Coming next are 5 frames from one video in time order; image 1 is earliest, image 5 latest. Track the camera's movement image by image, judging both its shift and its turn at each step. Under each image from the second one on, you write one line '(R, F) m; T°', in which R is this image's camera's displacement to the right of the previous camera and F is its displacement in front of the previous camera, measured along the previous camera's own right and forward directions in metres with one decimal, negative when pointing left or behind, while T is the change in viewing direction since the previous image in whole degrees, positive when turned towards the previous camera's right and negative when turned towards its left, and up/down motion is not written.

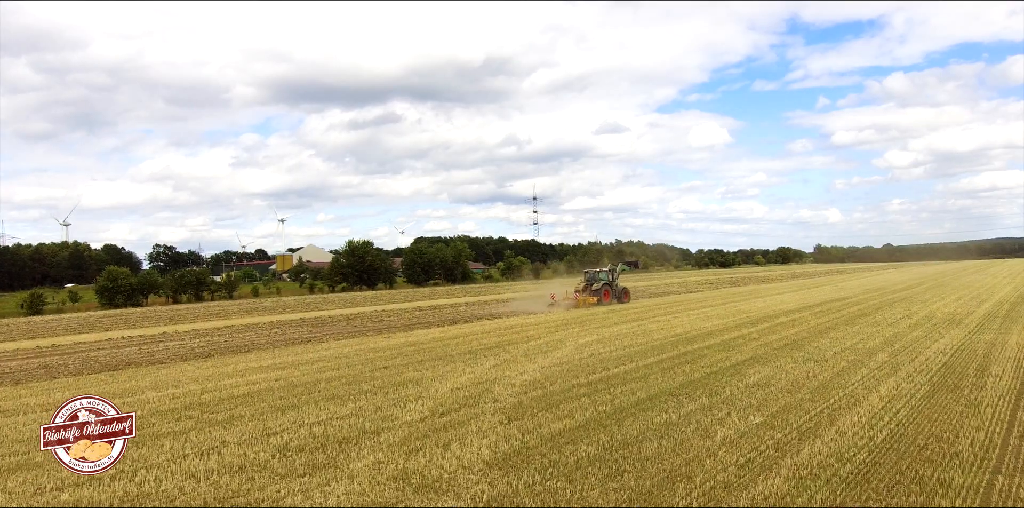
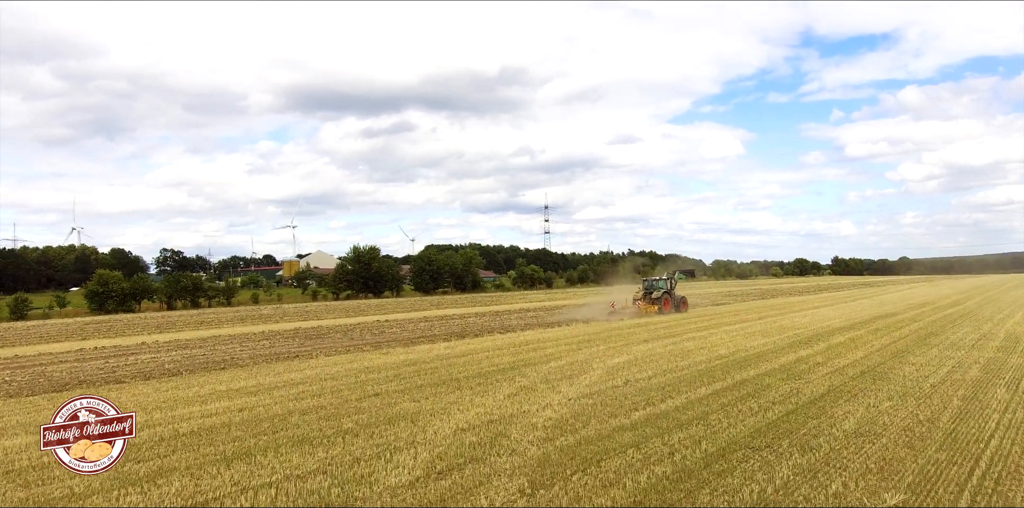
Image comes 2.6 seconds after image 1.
(-0.1, +2.1) m; -1°
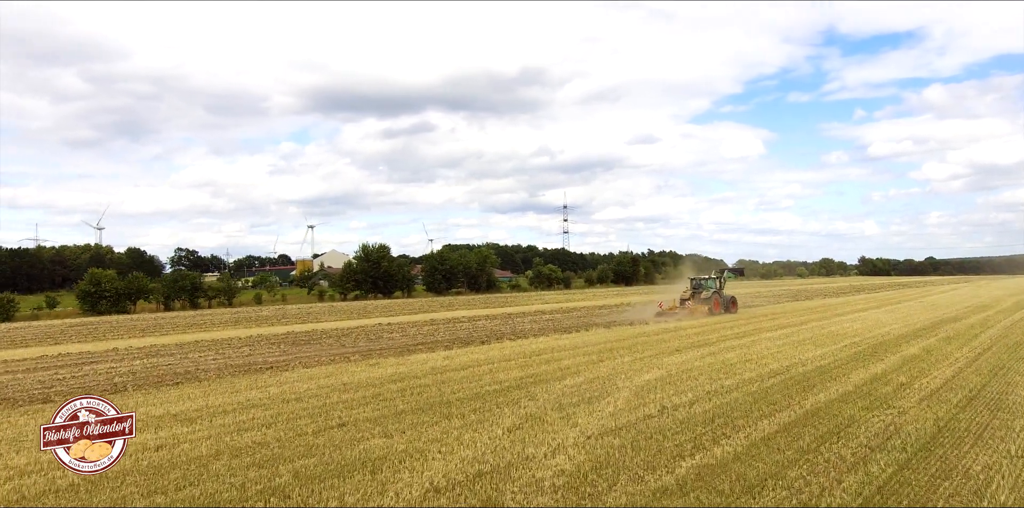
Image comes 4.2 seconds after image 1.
(+0.2, +2.2) m; -2°
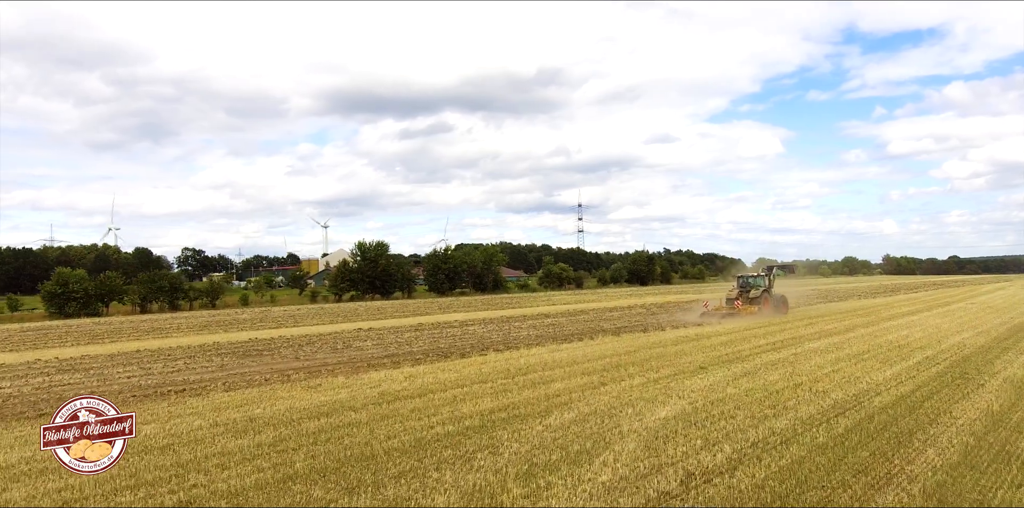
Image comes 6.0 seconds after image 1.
(+0.7, +2.8) m; -2°
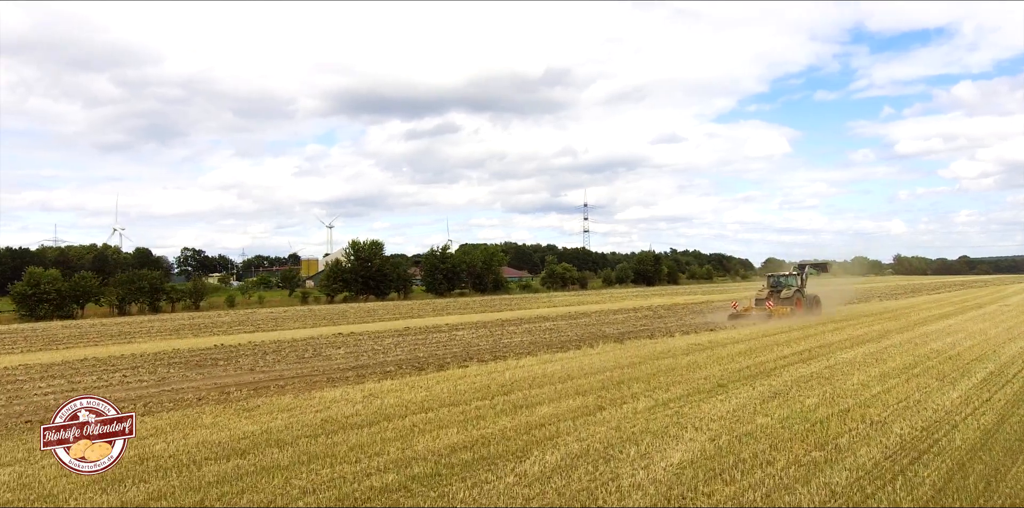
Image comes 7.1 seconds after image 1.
(+0.4, +1.7) m; -1°
